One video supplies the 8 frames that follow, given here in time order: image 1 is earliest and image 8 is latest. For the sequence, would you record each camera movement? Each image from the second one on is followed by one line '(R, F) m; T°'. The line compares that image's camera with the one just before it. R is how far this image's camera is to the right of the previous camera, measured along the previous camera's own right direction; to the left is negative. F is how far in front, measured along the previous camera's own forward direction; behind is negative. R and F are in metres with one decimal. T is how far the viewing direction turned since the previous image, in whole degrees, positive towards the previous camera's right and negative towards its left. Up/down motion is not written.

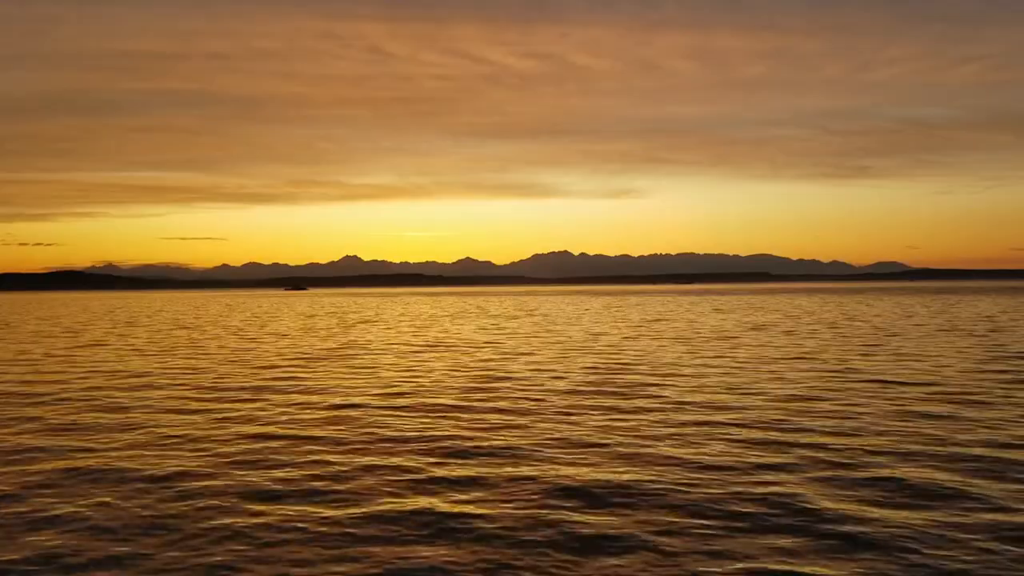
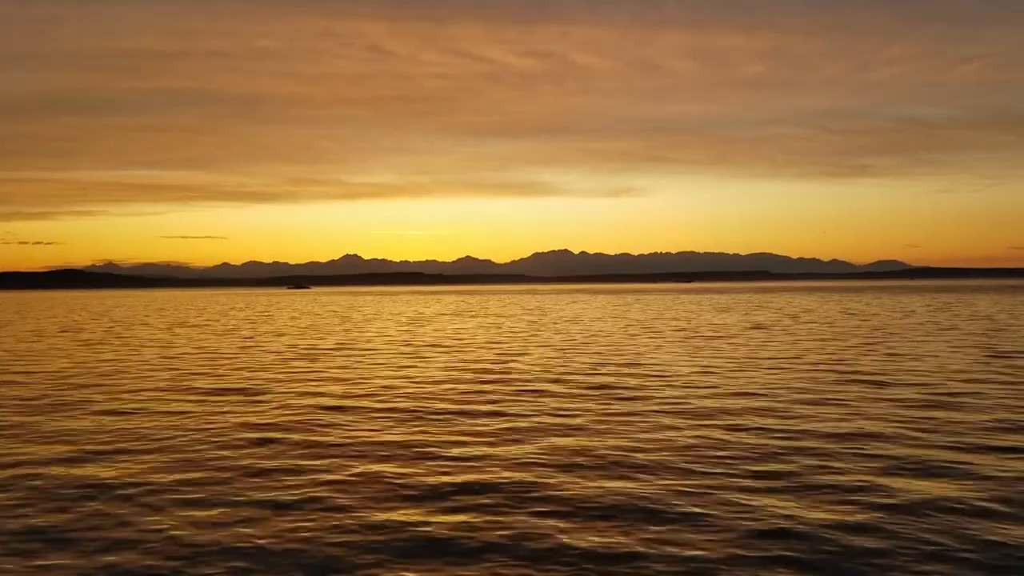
(-3.6, -5.1) m; 0°
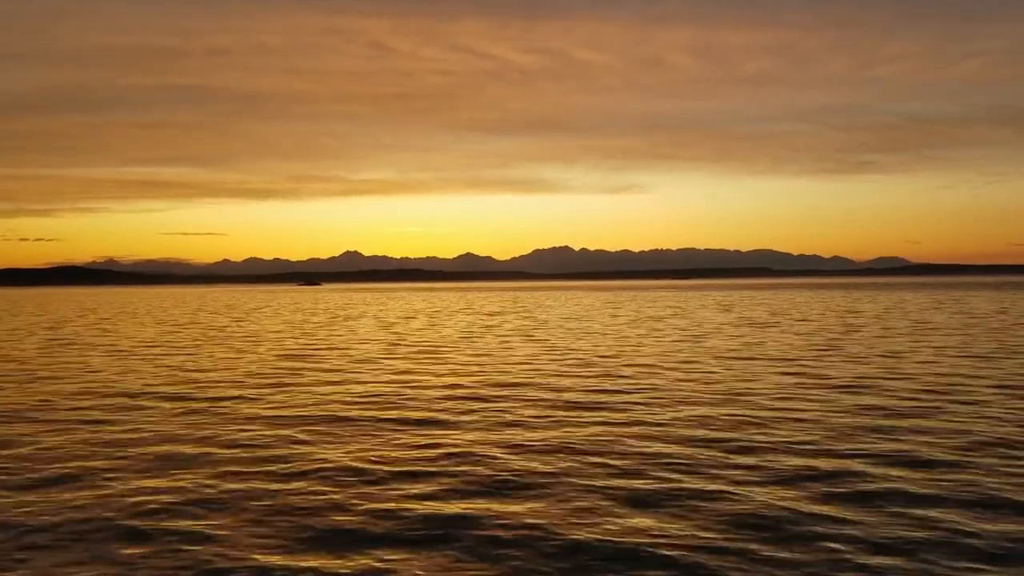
(+1.5, +0.8) m; 0°
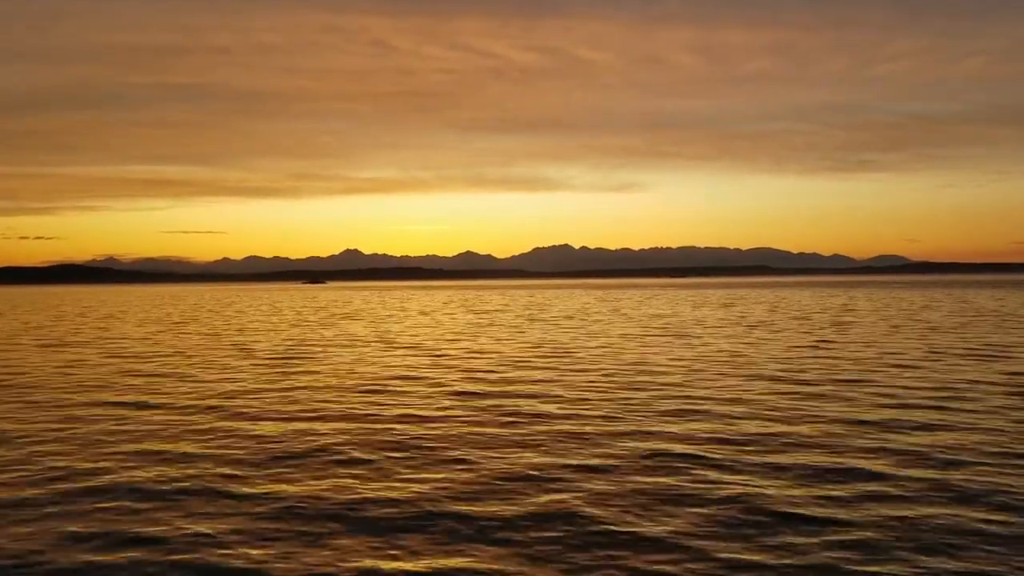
(-6.7, +3.5) m; 0°
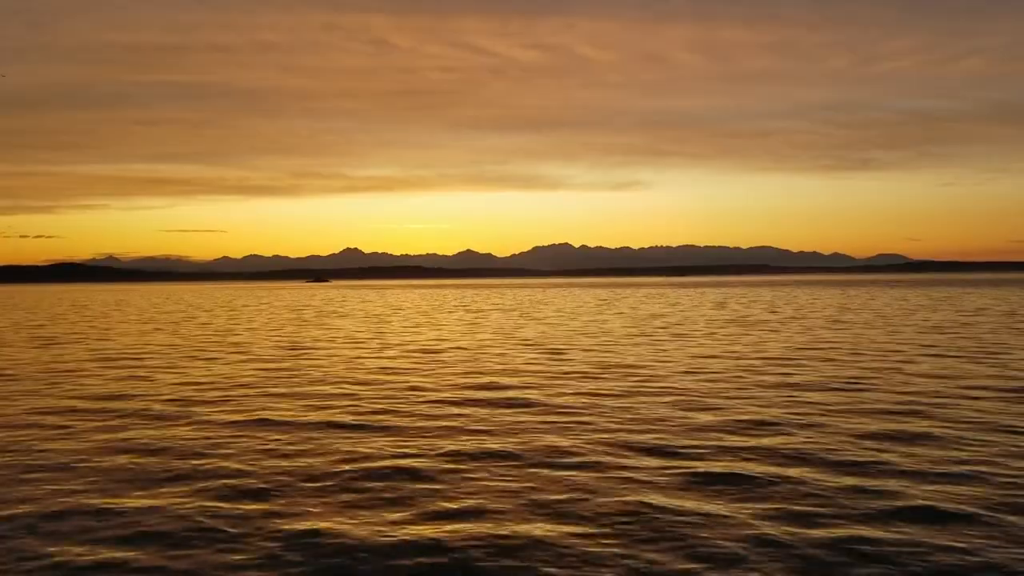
(+0.1, +0.1) m; 0°
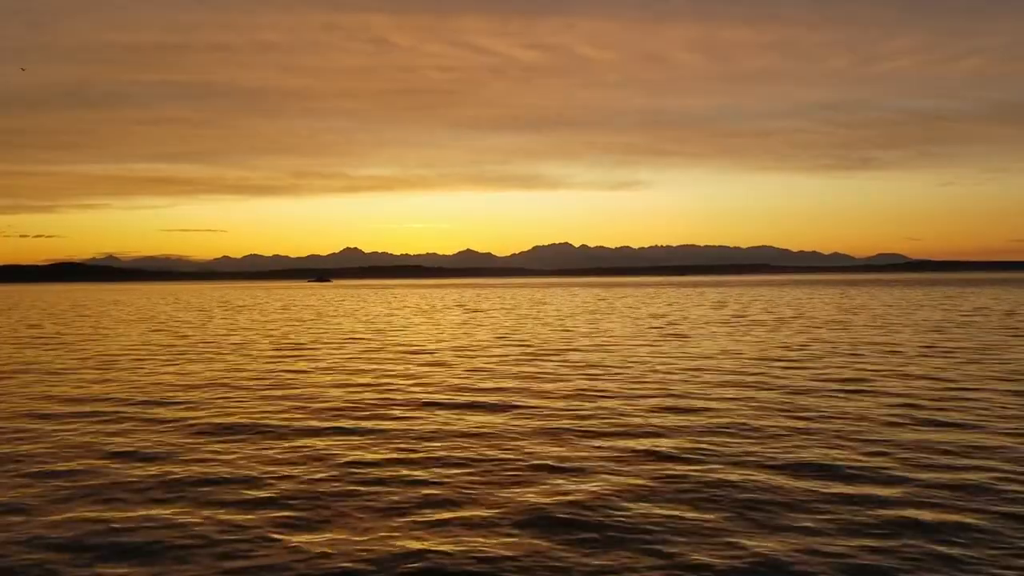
(-3.4, +1.3) m; 0°
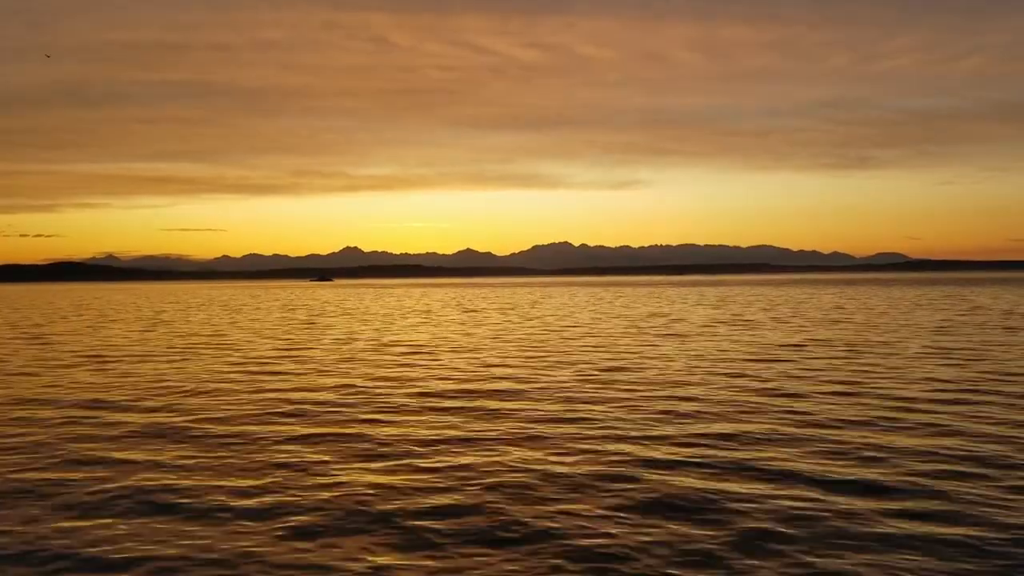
(+0.7, -1.0) m; 0°
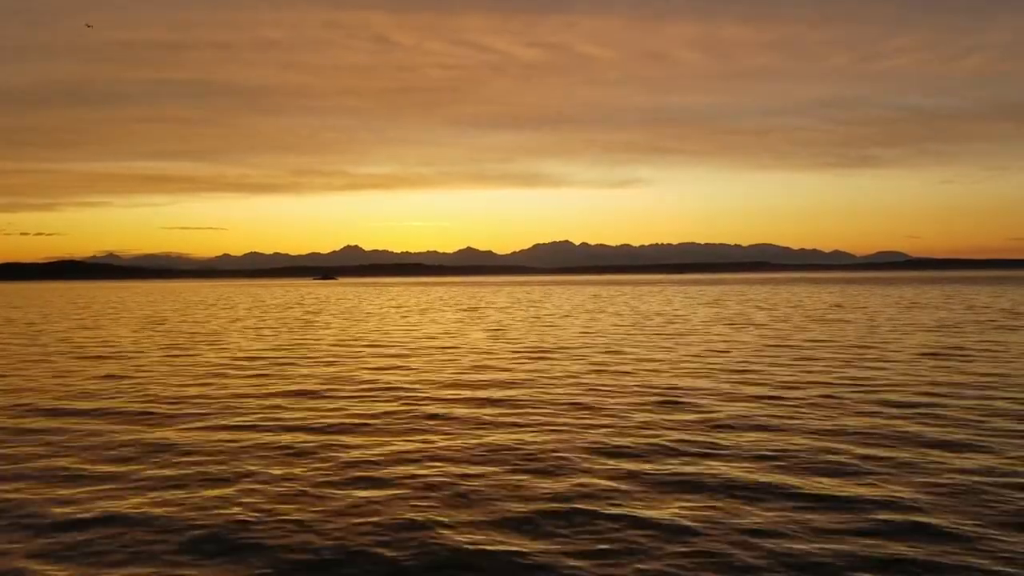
(-2.8, -3.6) m; 0°
